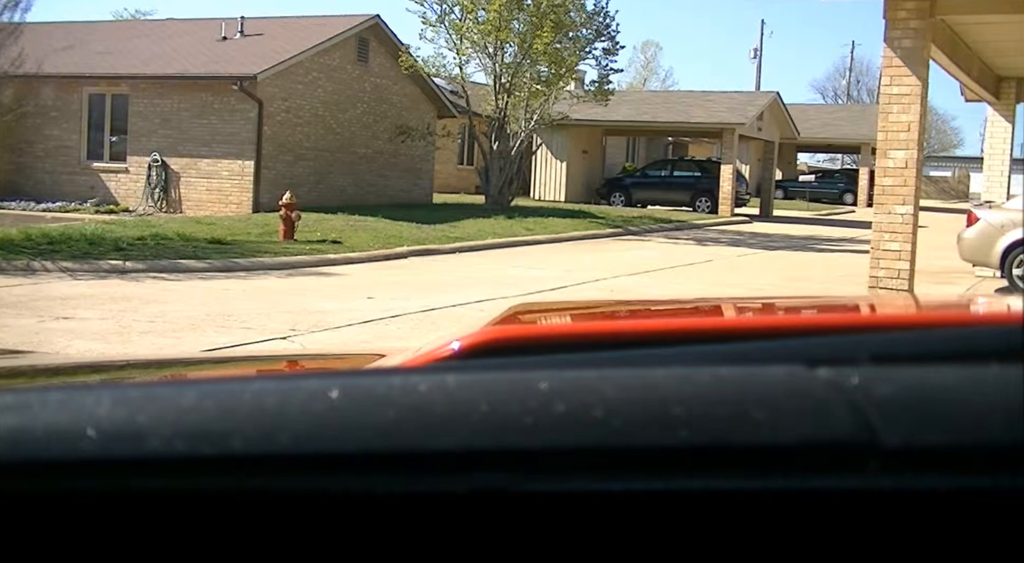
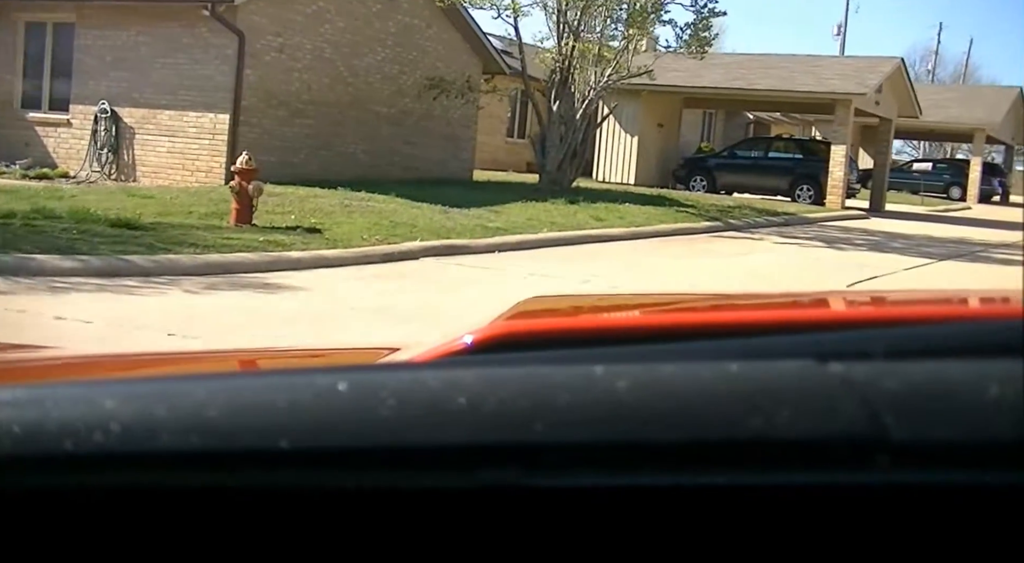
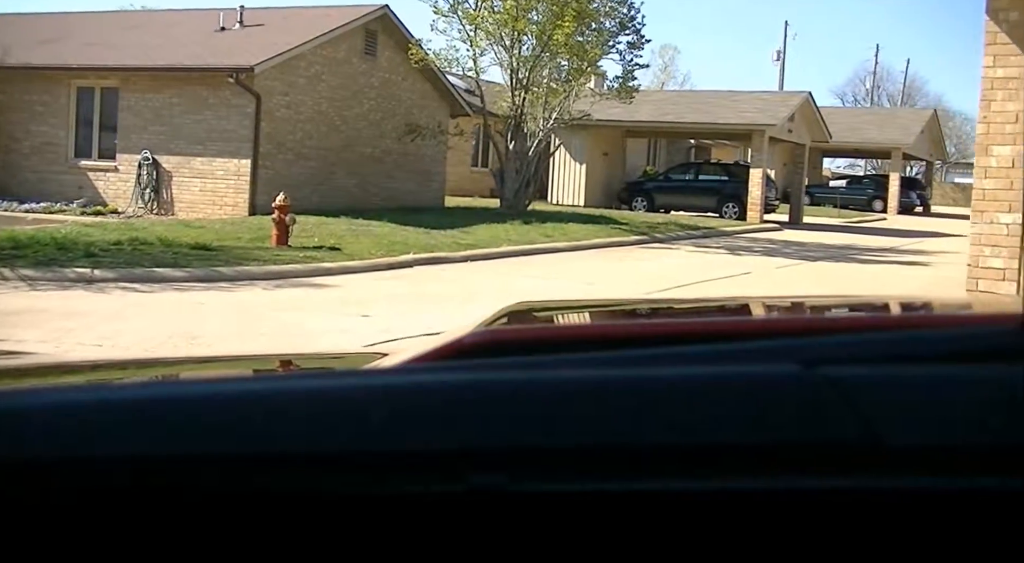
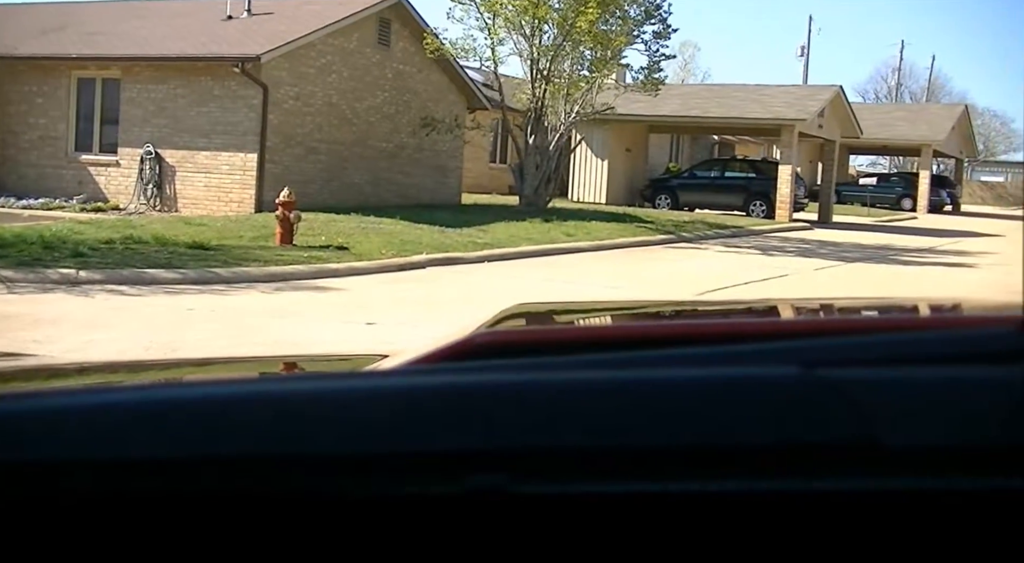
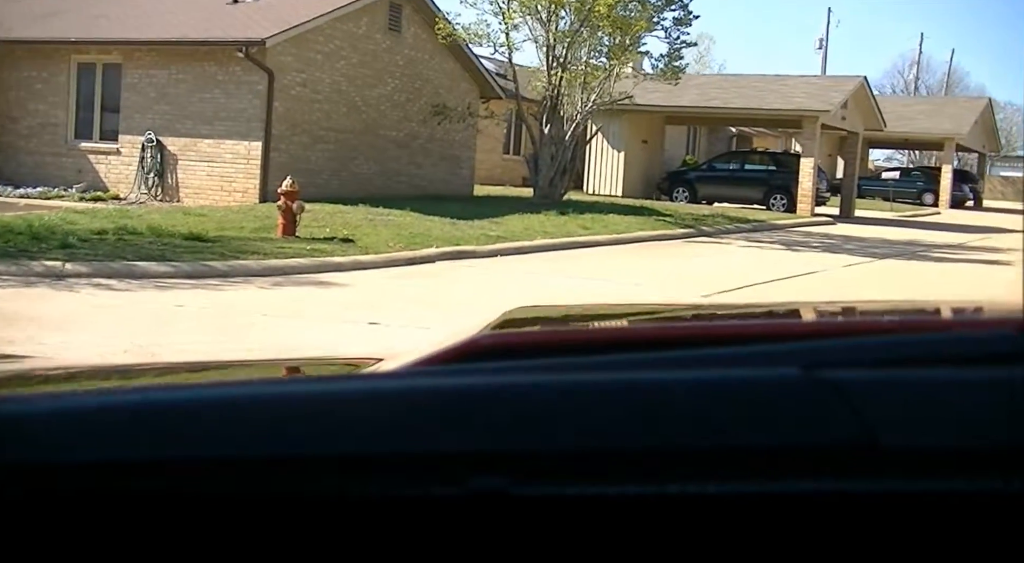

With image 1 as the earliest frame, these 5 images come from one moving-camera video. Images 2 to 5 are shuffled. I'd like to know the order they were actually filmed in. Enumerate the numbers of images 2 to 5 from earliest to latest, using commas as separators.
3, 4, 5, 2
